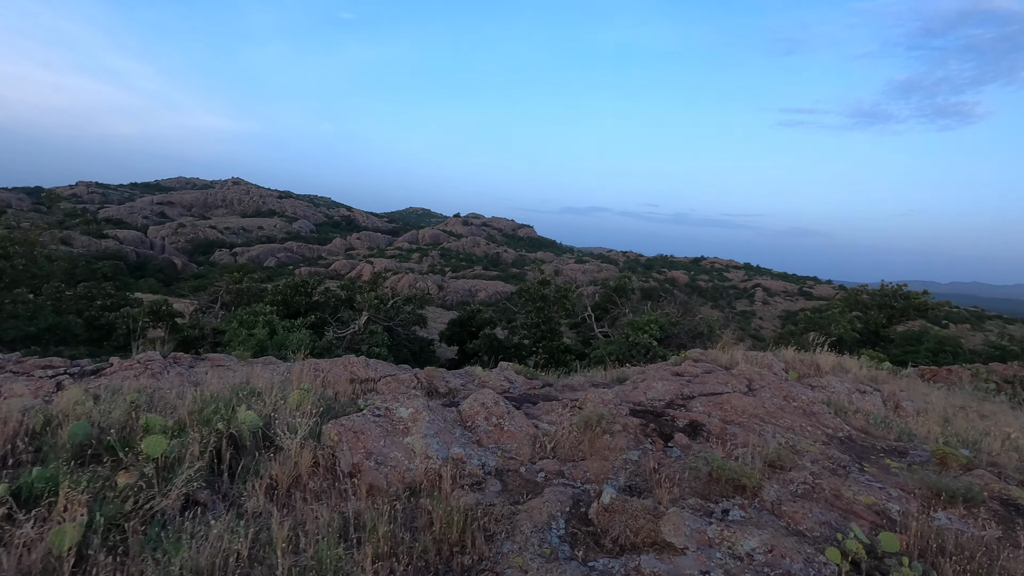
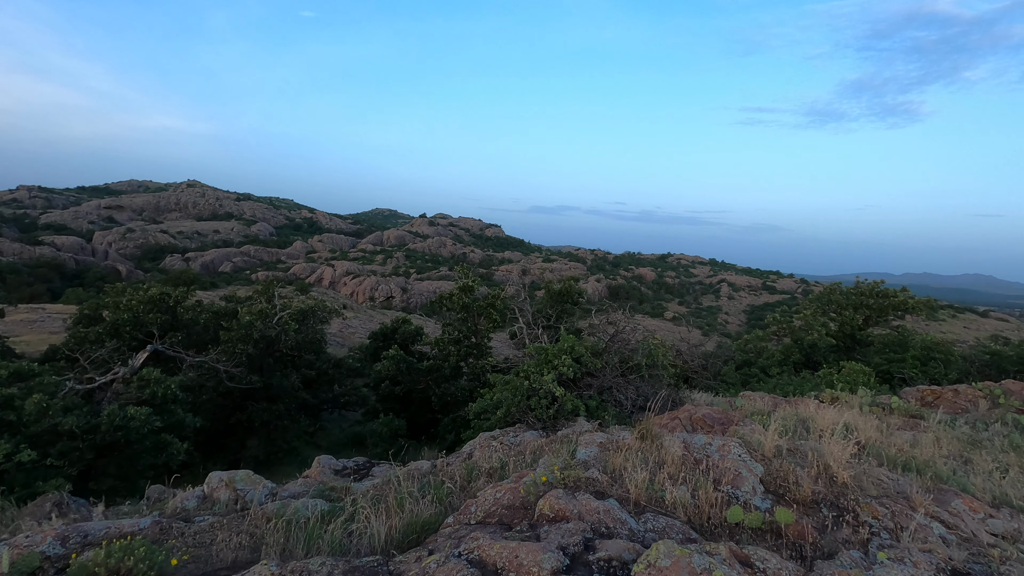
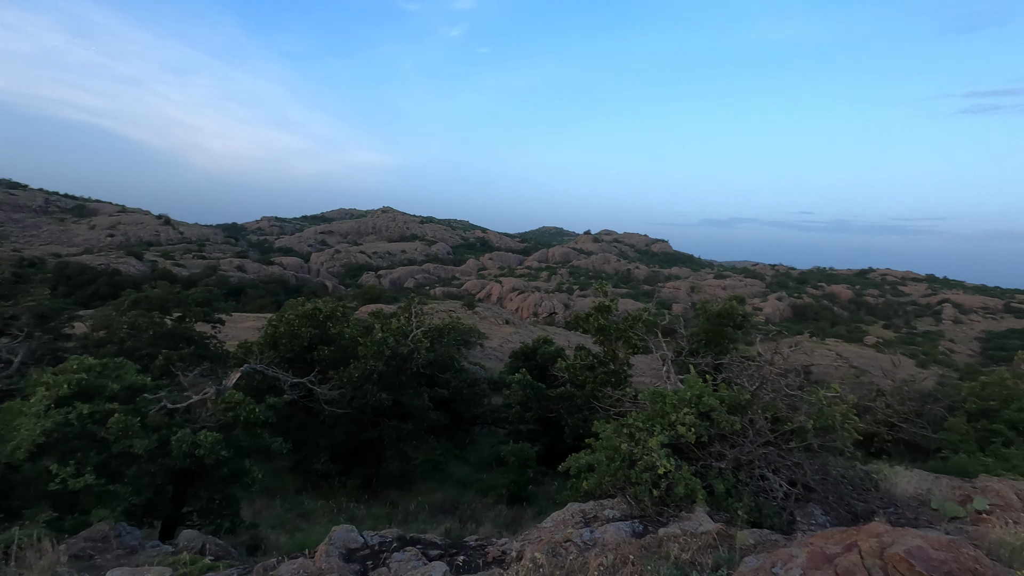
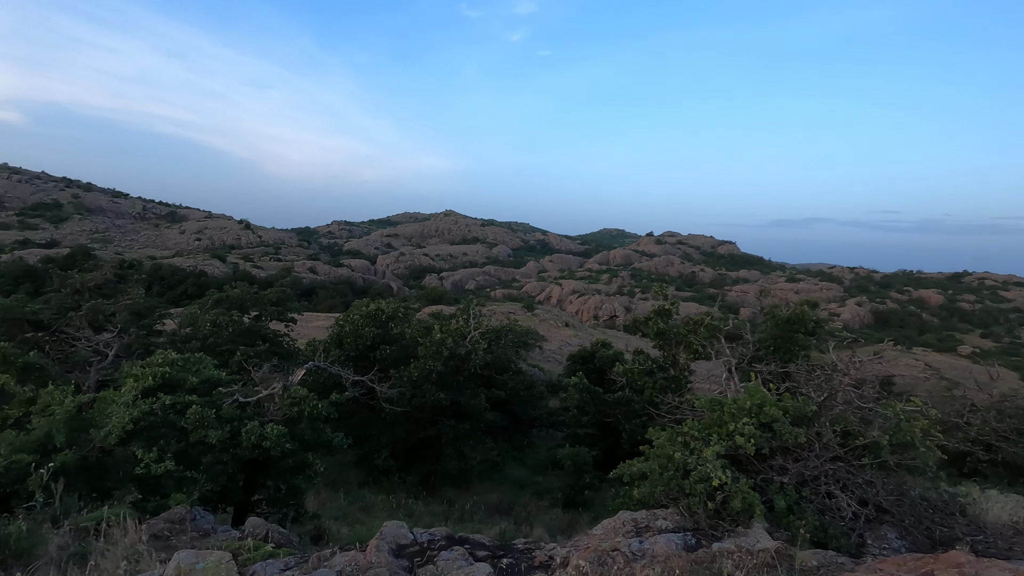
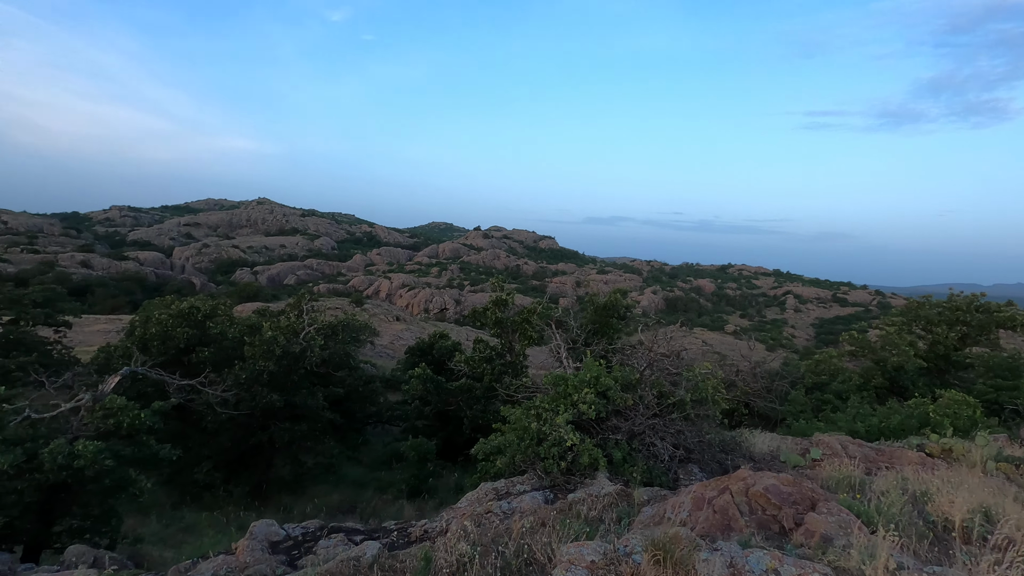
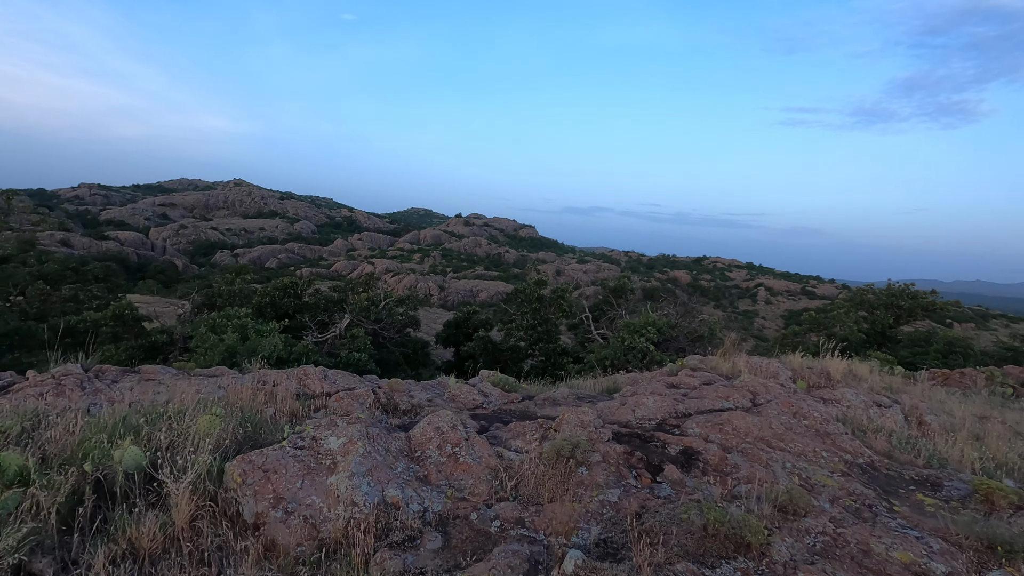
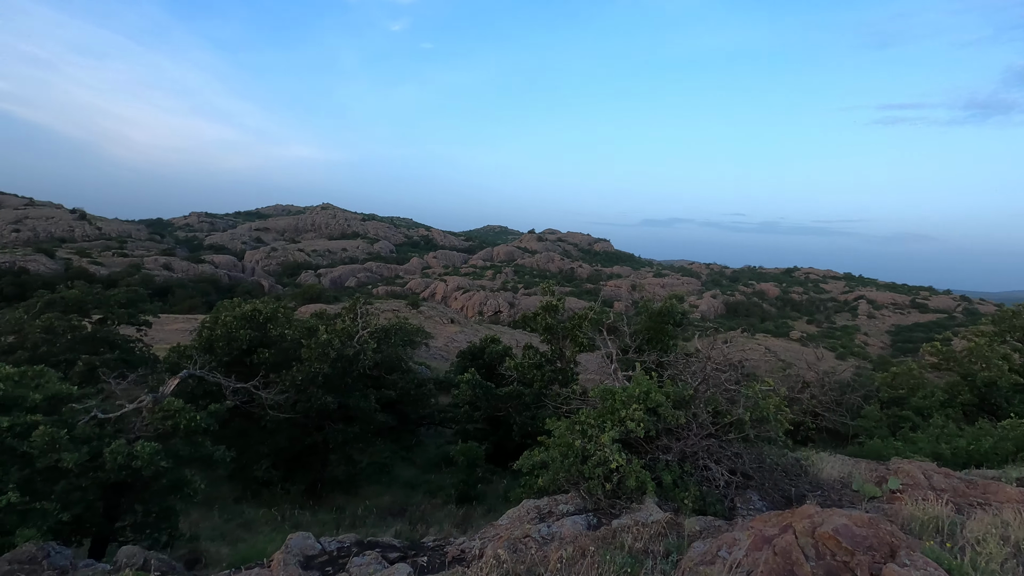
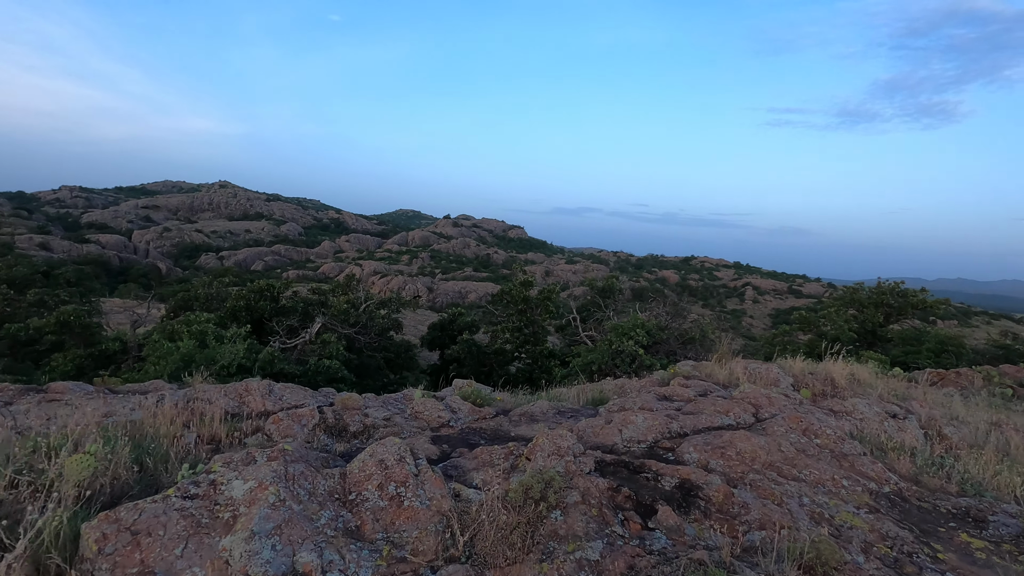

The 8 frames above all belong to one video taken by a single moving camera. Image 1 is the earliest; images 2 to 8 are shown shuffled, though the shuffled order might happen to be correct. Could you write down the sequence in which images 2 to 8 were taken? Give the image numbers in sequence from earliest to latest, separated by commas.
6, 8, 2, 5, 7, 3, 4
